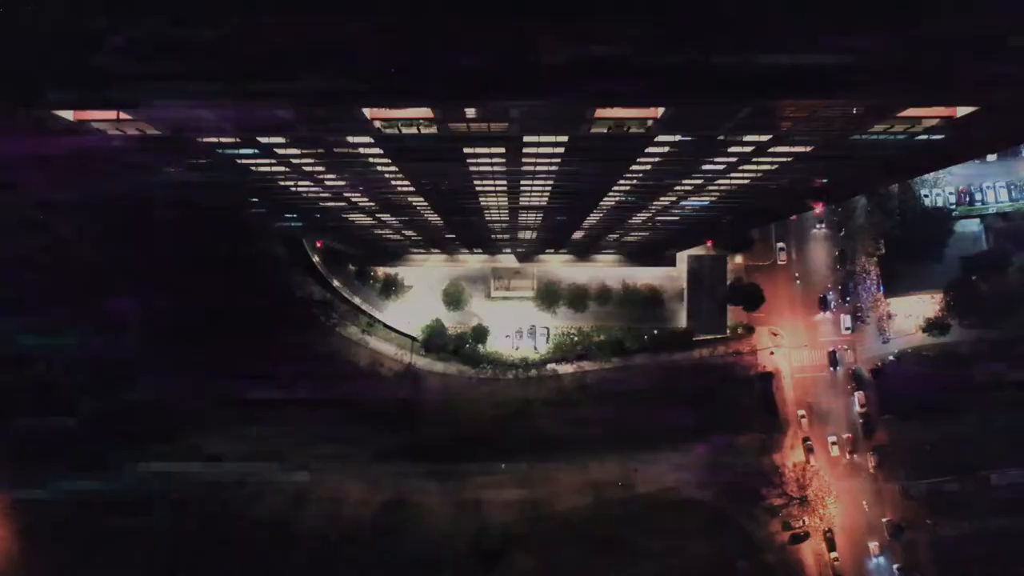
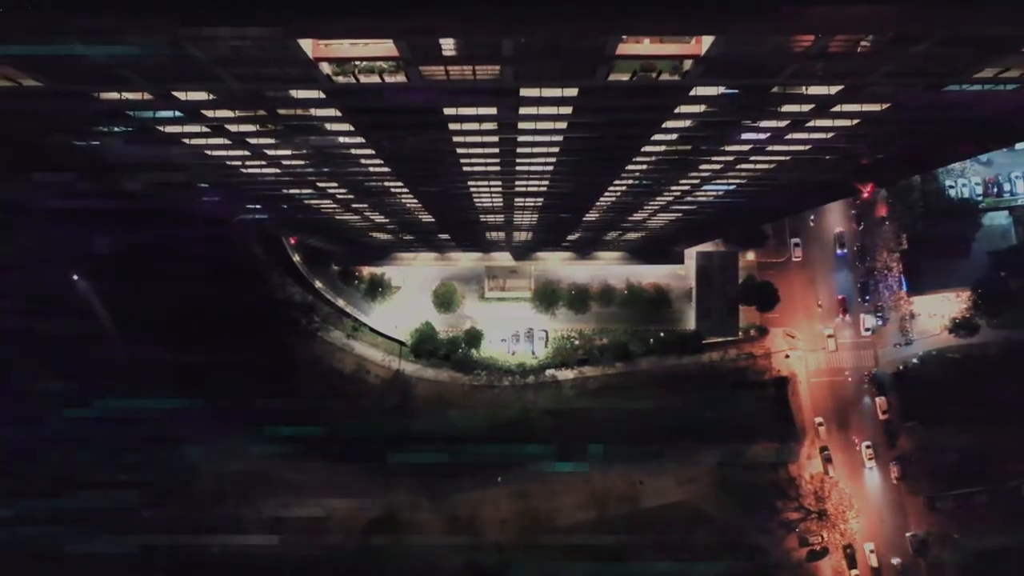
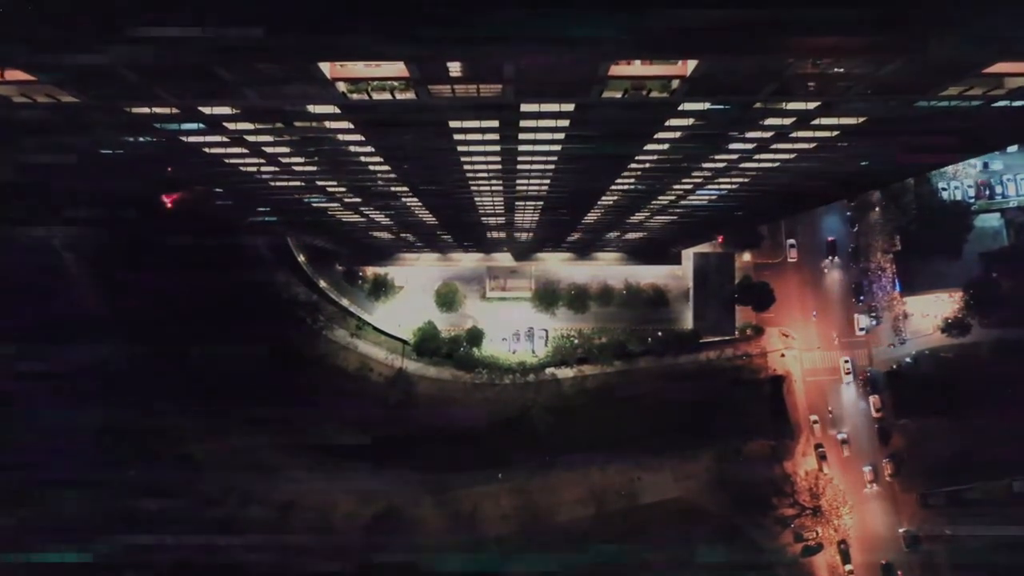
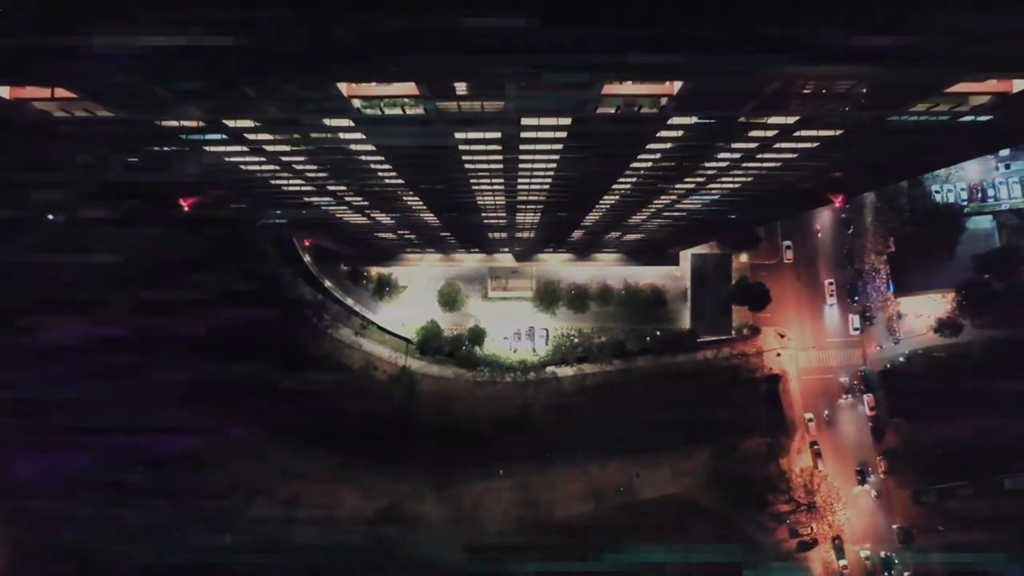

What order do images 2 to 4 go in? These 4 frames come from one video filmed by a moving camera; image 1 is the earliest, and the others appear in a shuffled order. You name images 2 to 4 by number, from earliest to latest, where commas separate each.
4, 3, 2
